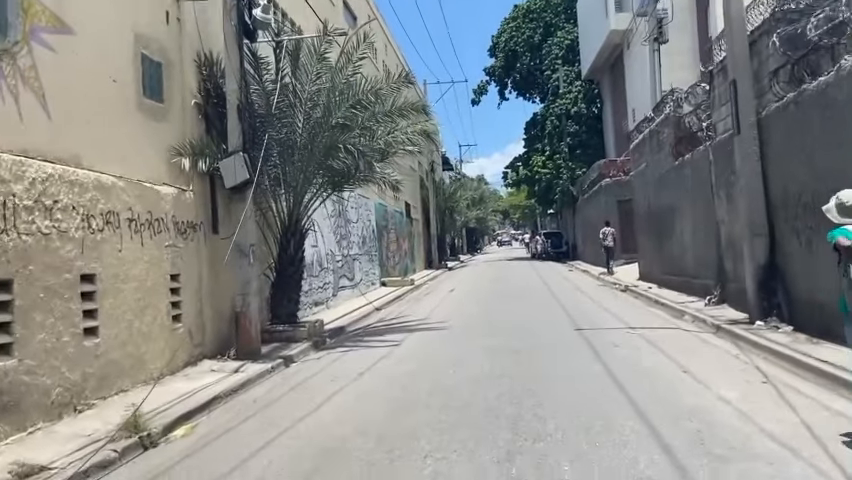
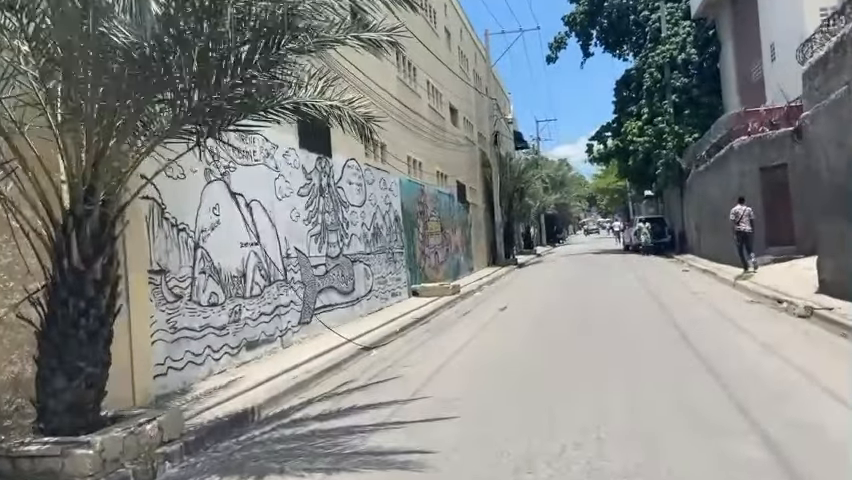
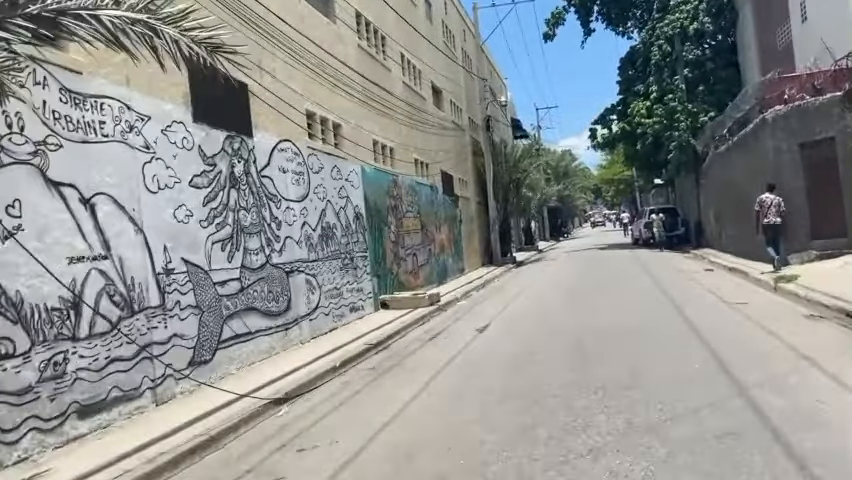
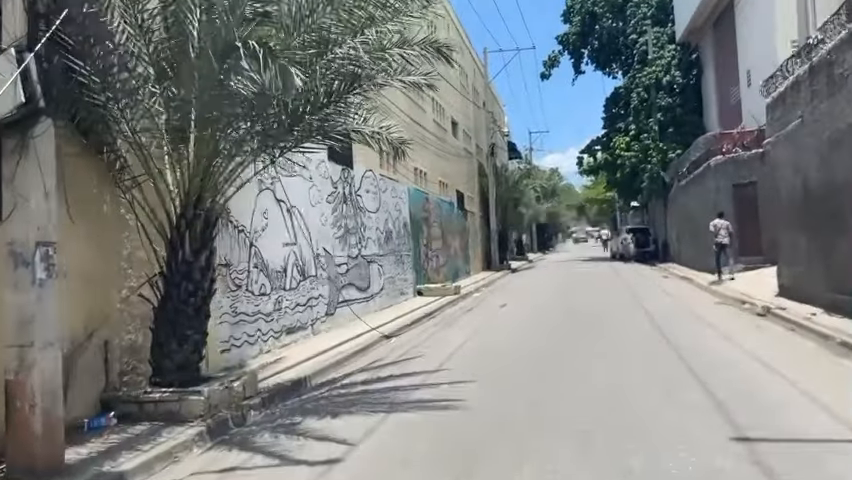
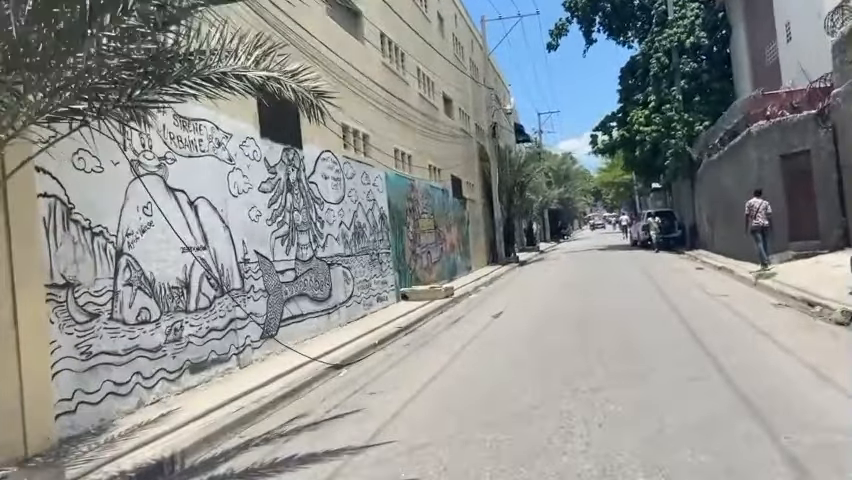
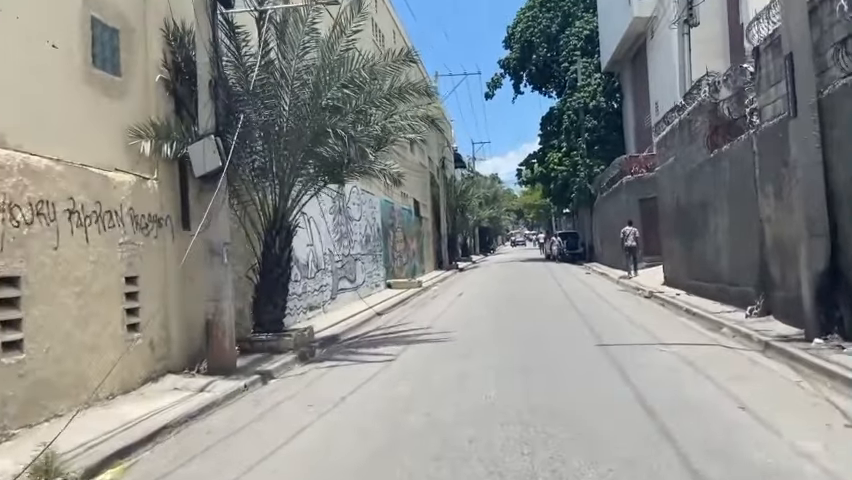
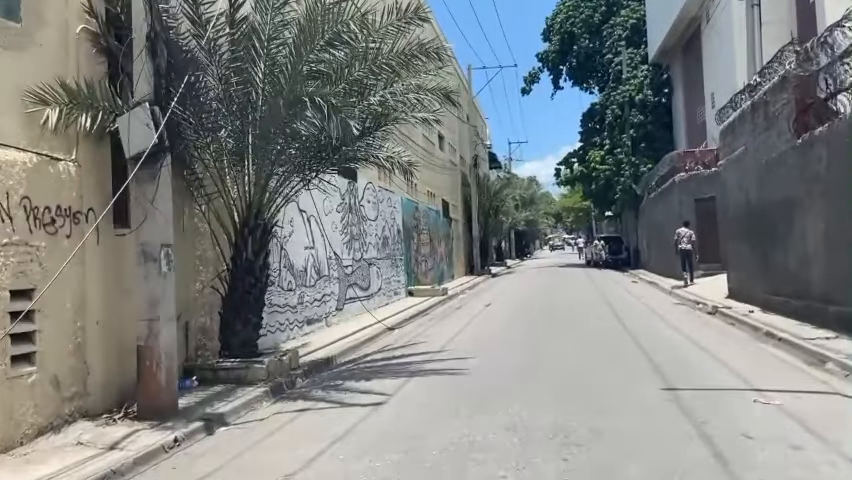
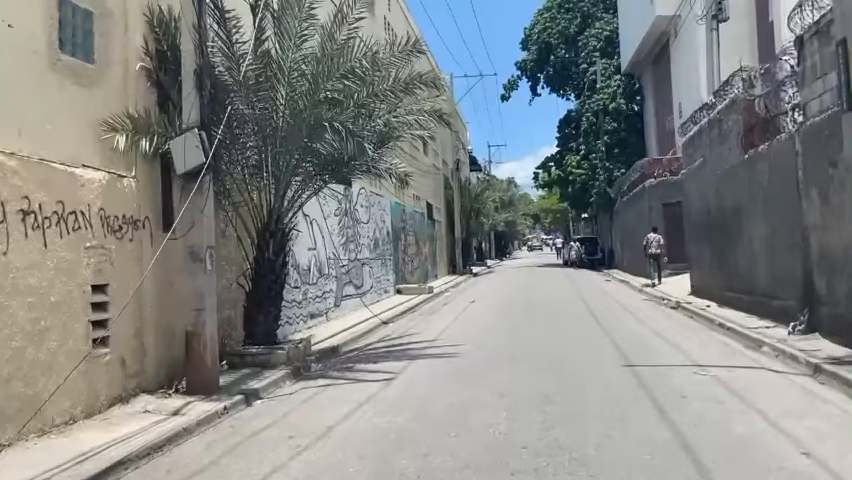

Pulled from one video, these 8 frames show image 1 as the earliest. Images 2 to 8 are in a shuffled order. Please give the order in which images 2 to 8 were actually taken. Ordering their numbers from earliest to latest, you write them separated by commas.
6, 8, 7, 4, 2, 5, 3
